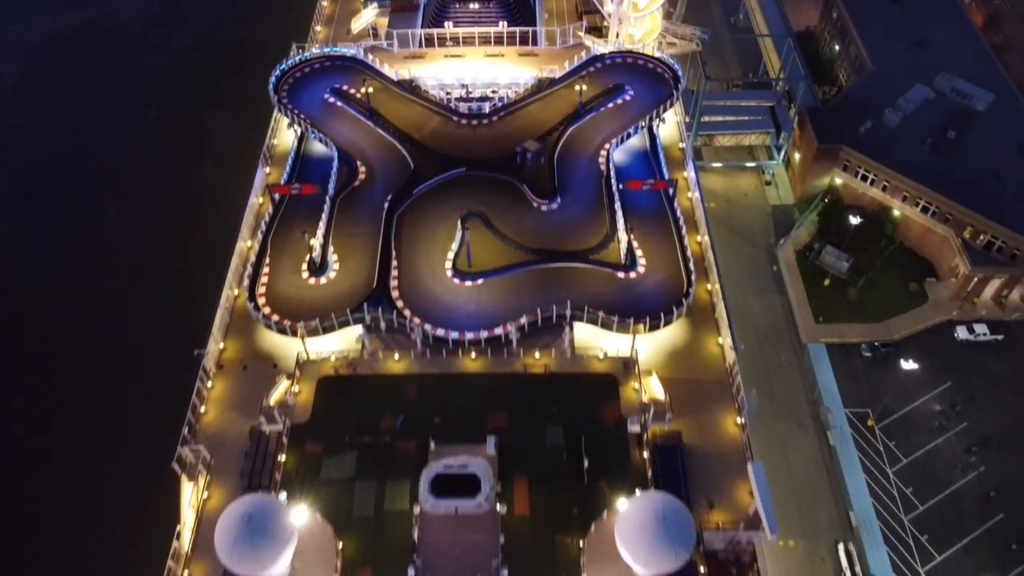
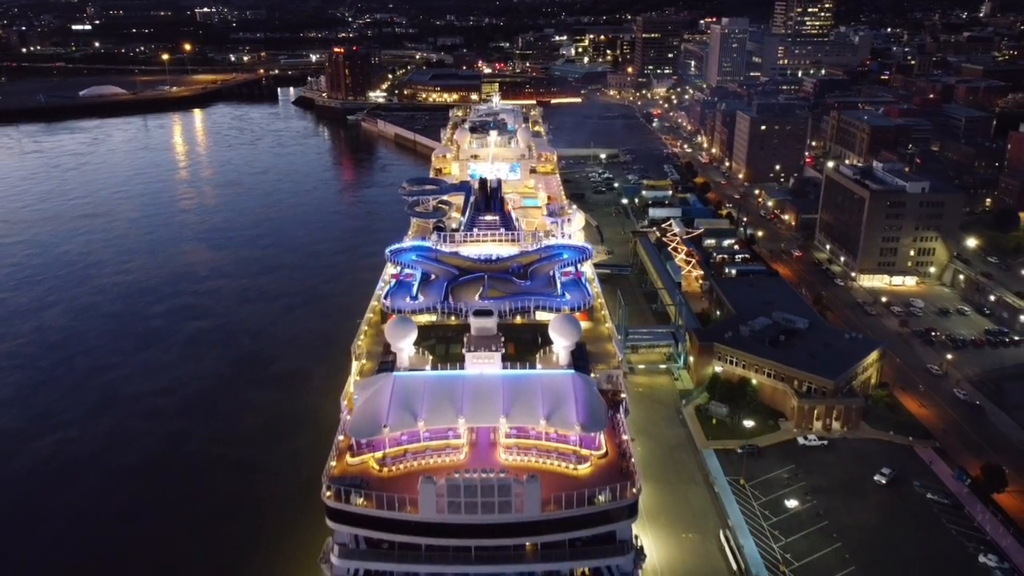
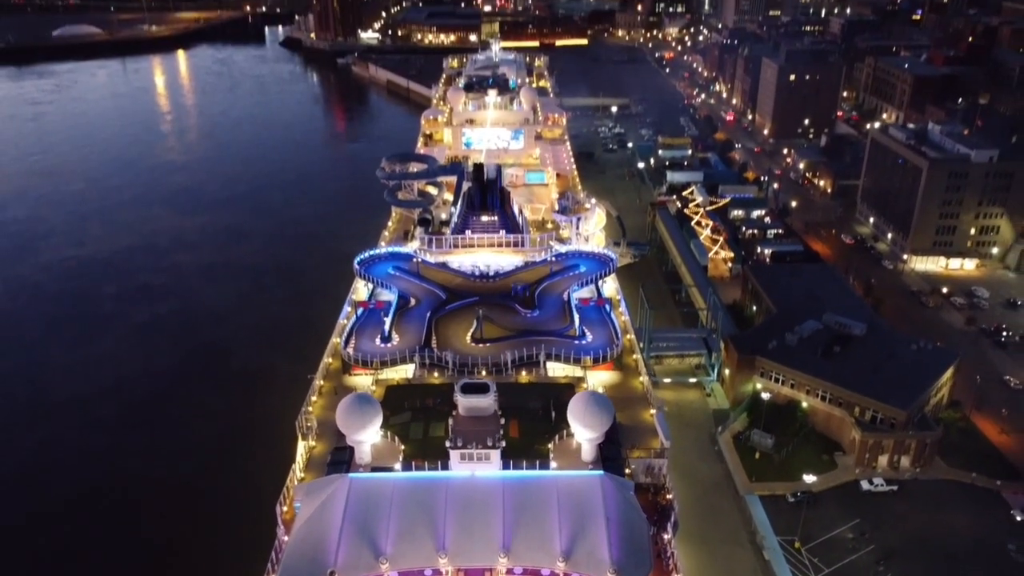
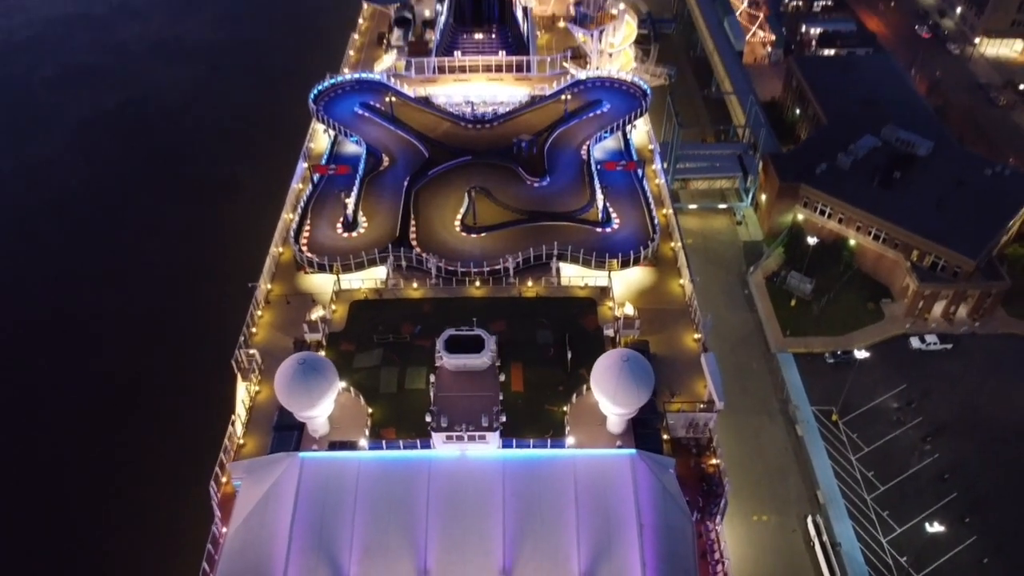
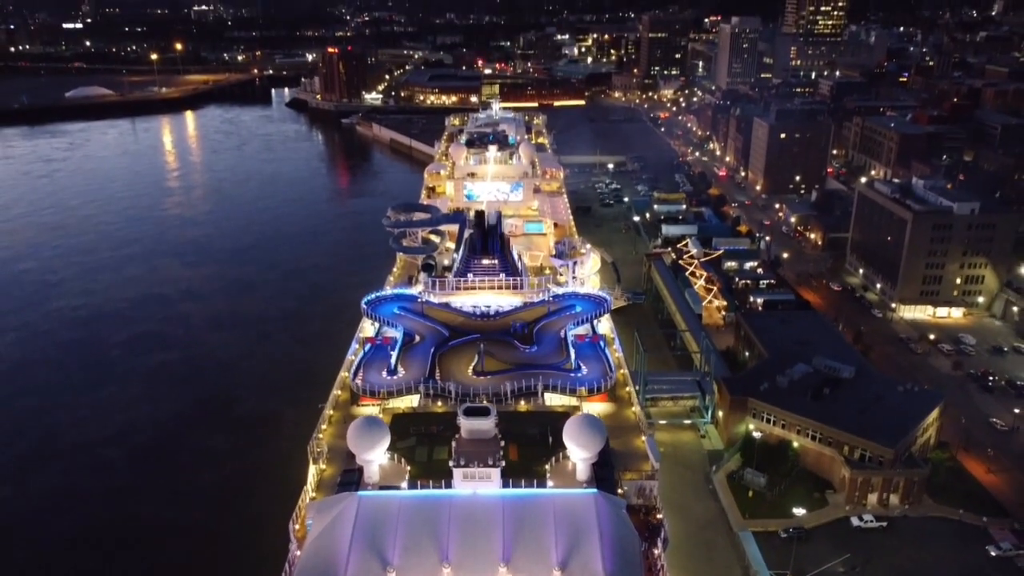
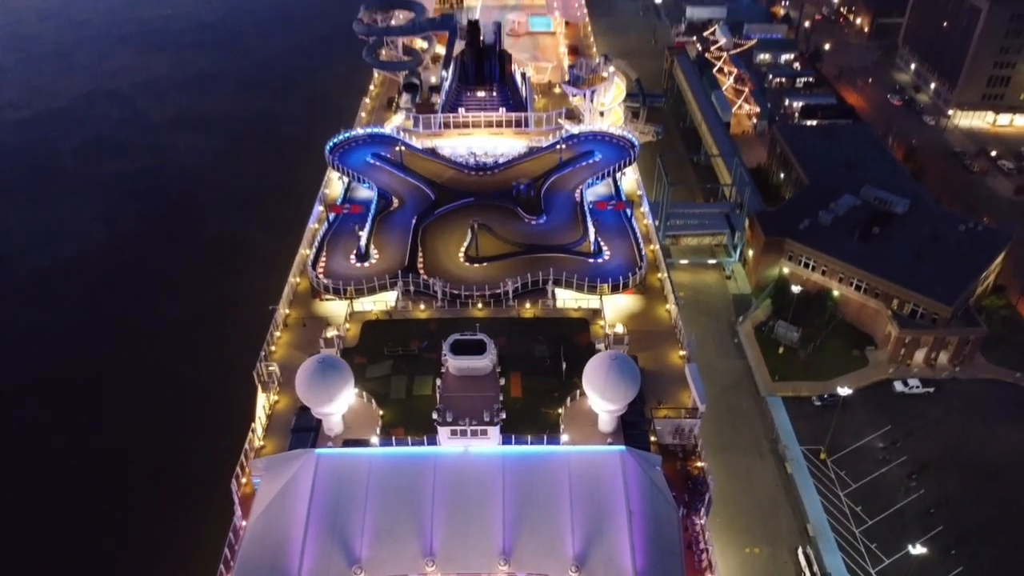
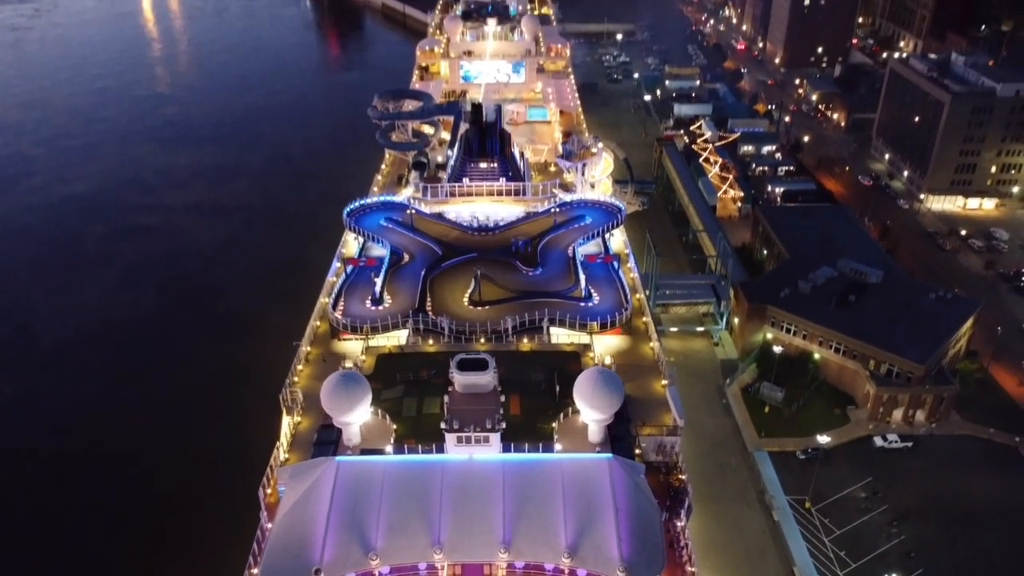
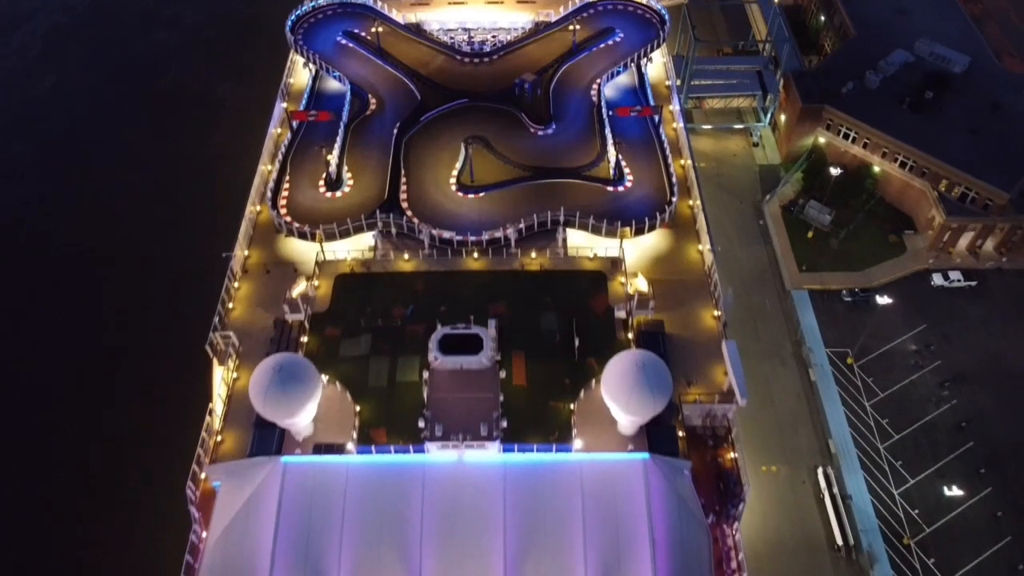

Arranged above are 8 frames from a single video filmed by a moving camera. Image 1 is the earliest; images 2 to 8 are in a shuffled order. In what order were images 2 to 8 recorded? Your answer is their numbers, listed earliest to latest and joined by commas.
8, 4, 6, 7, 3, 5, 2
